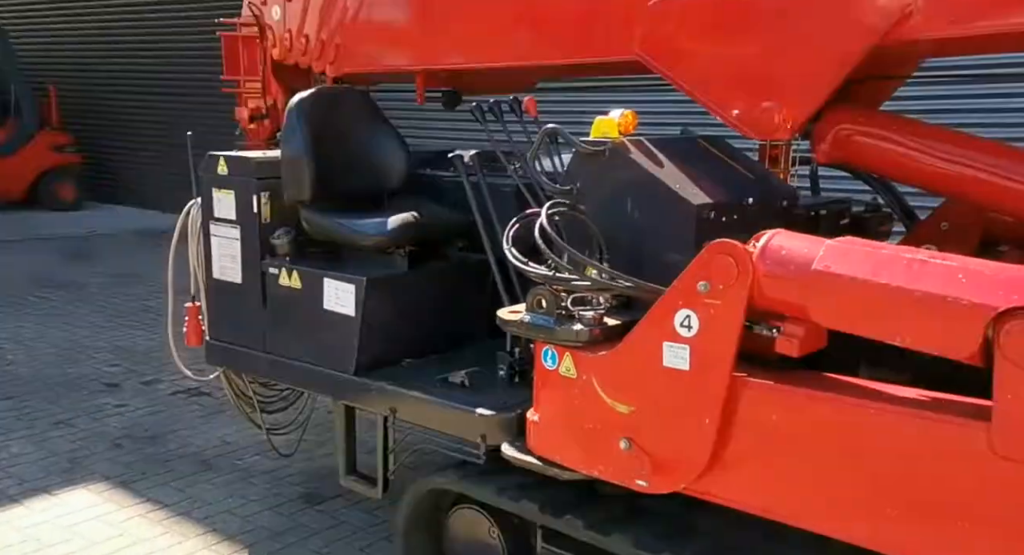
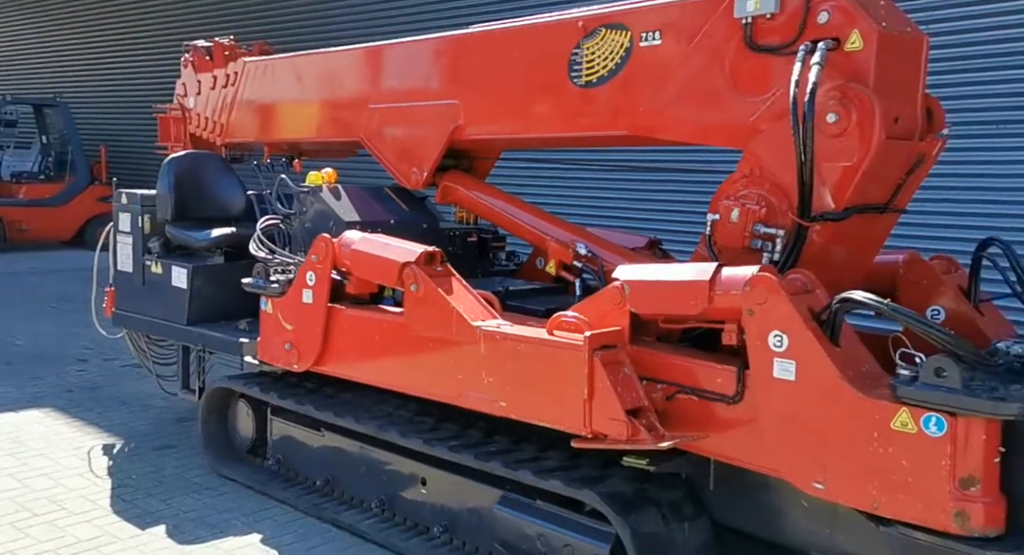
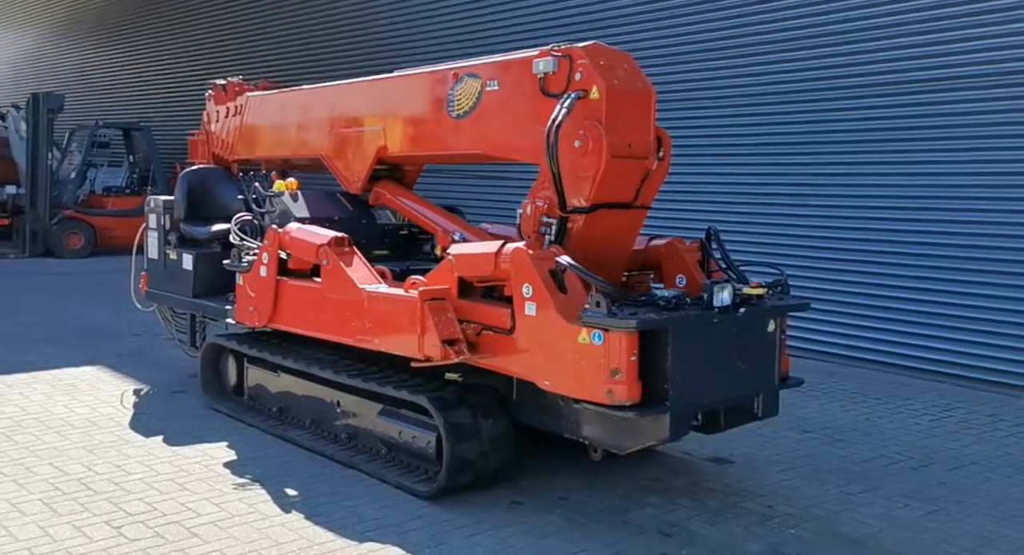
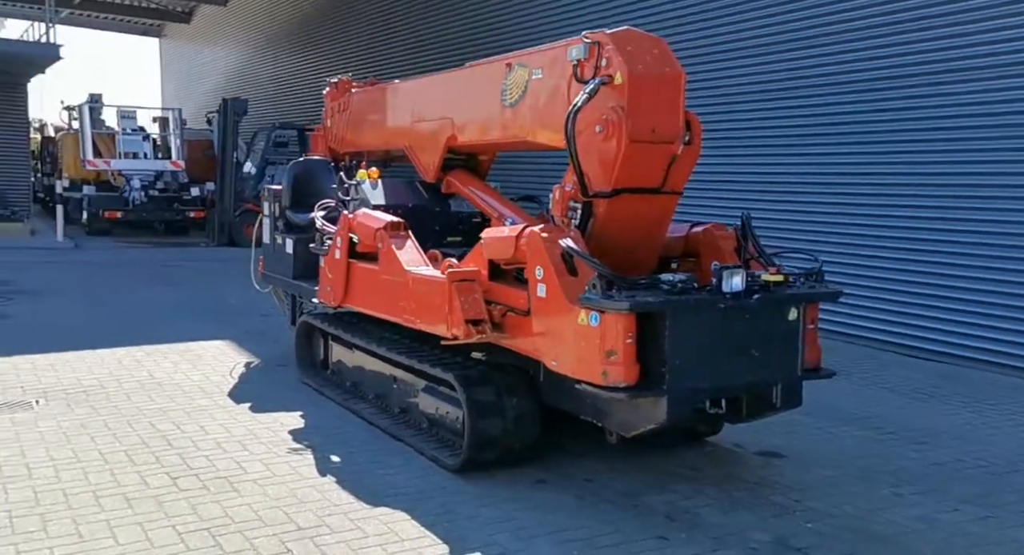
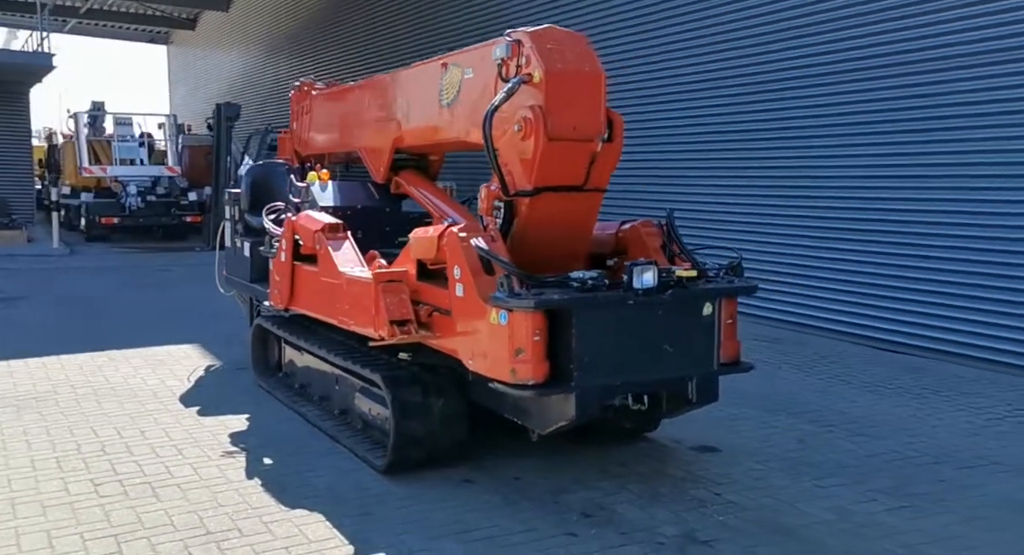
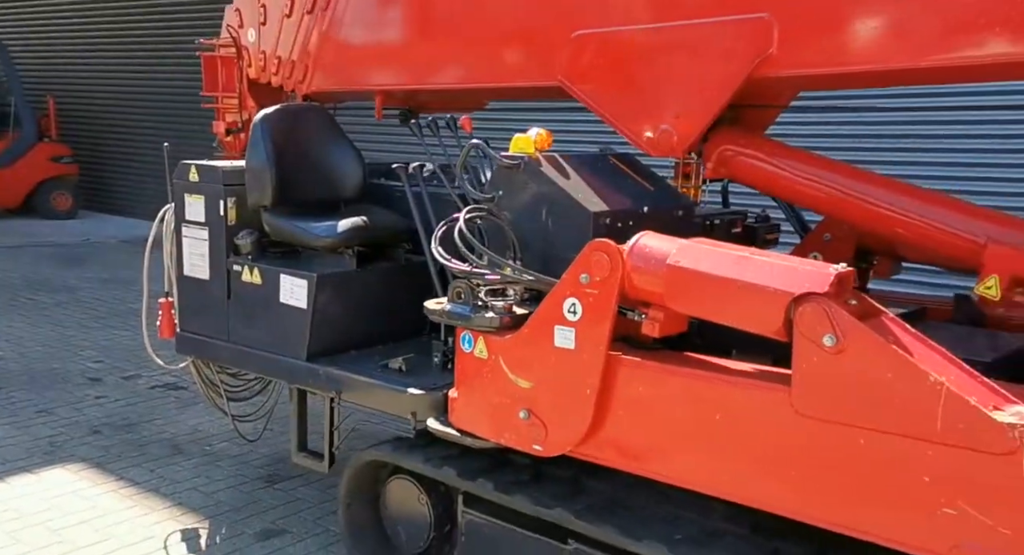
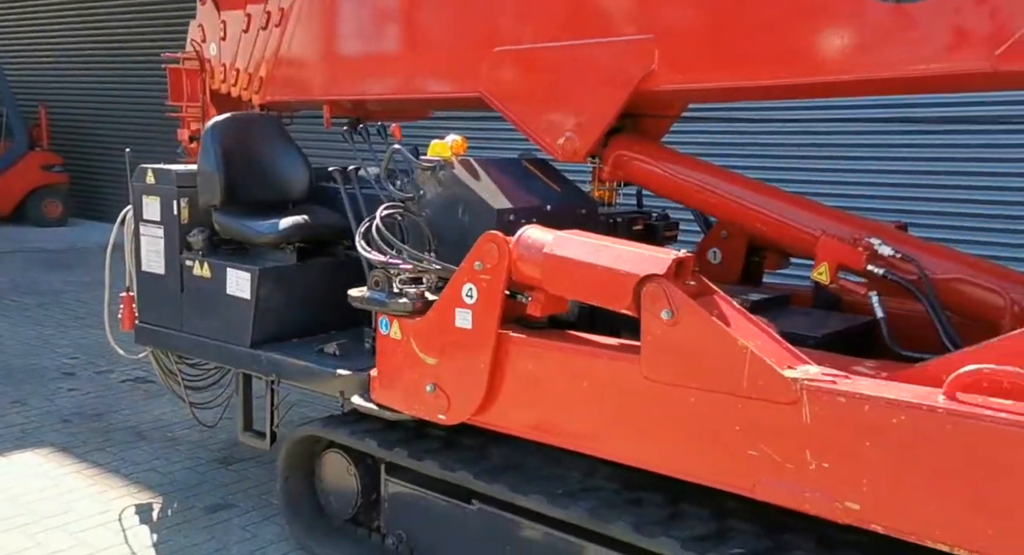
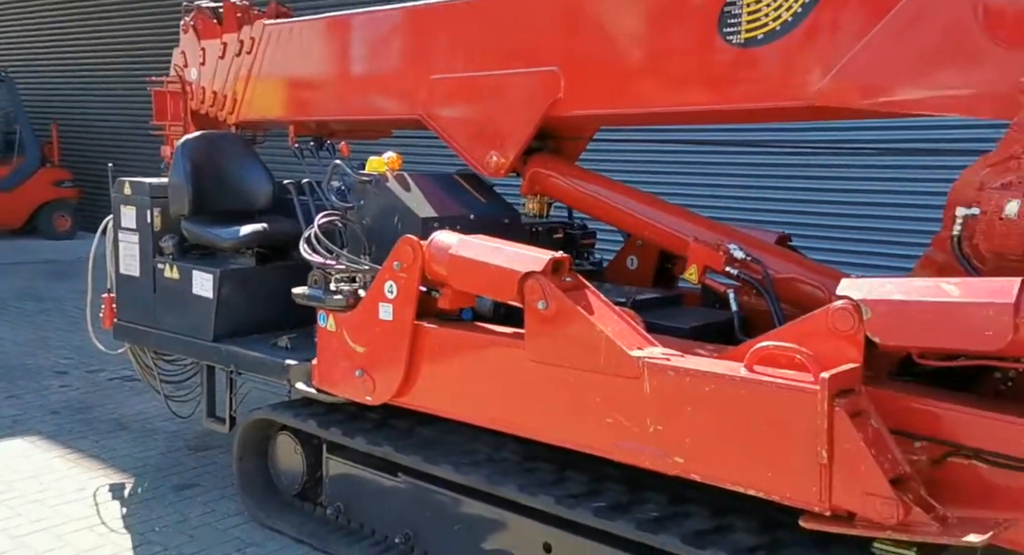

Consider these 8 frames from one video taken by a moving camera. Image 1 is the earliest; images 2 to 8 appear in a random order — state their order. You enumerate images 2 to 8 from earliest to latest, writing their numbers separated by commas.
6, 7, 8, 2, 3, 4, 5
